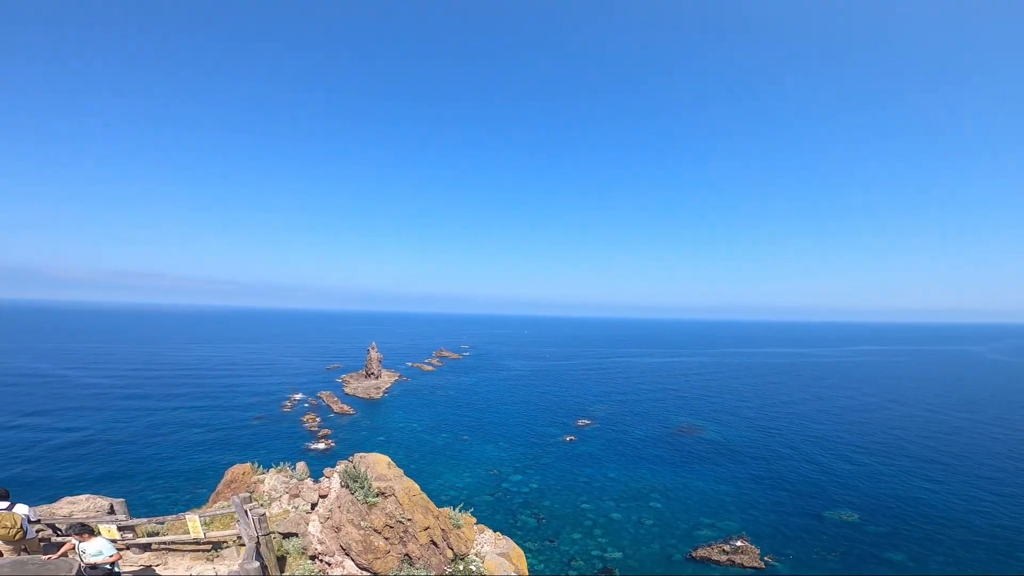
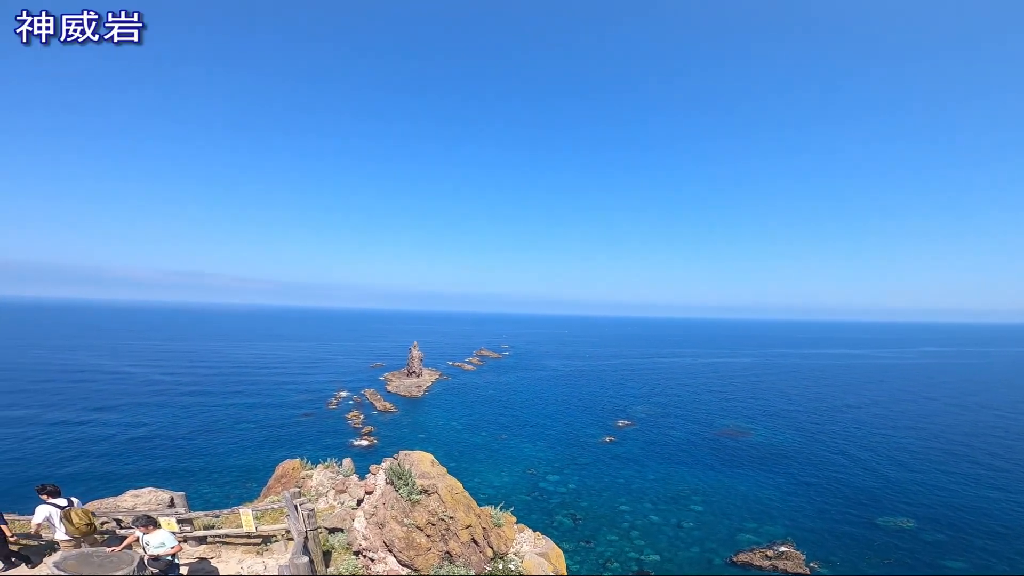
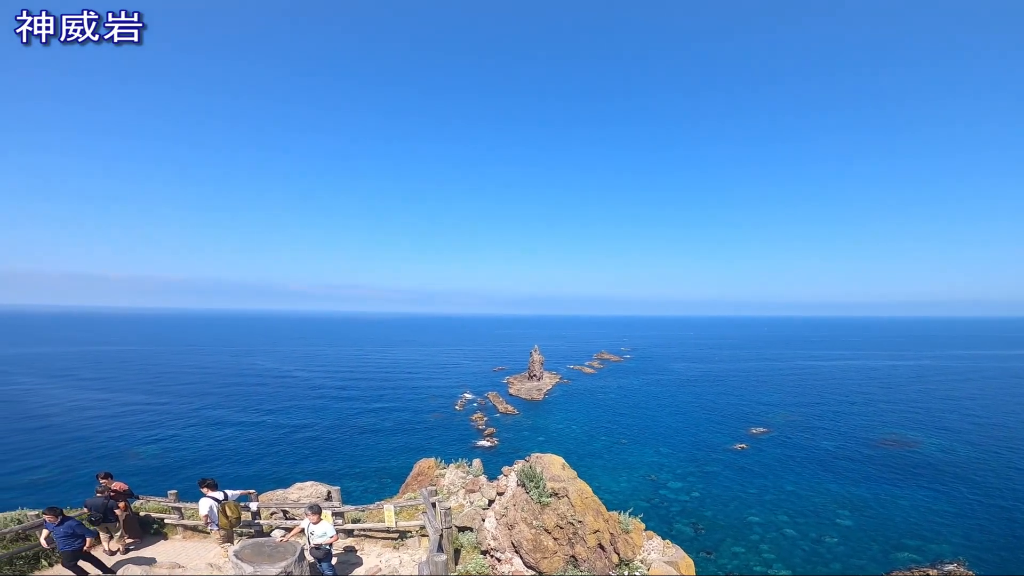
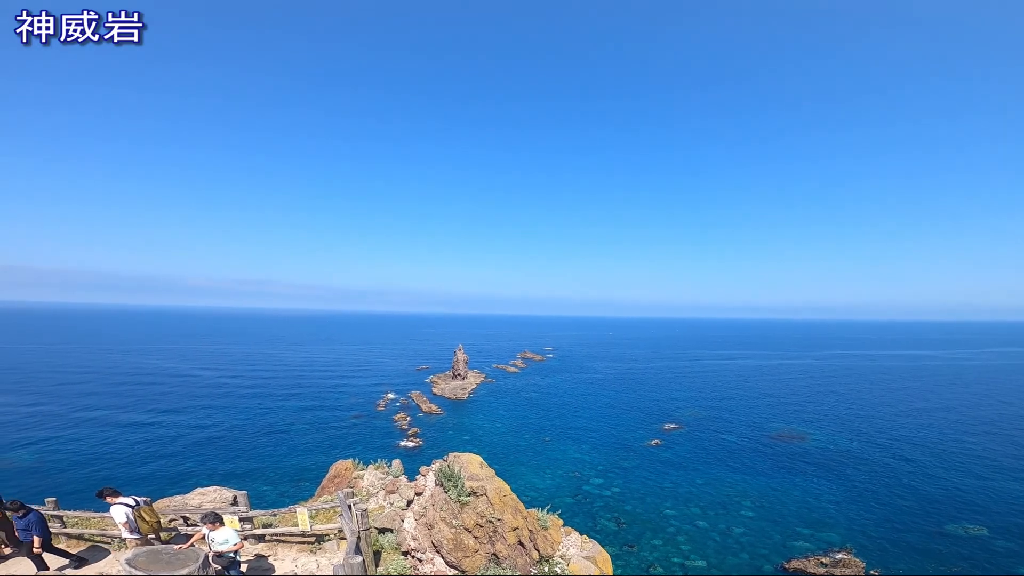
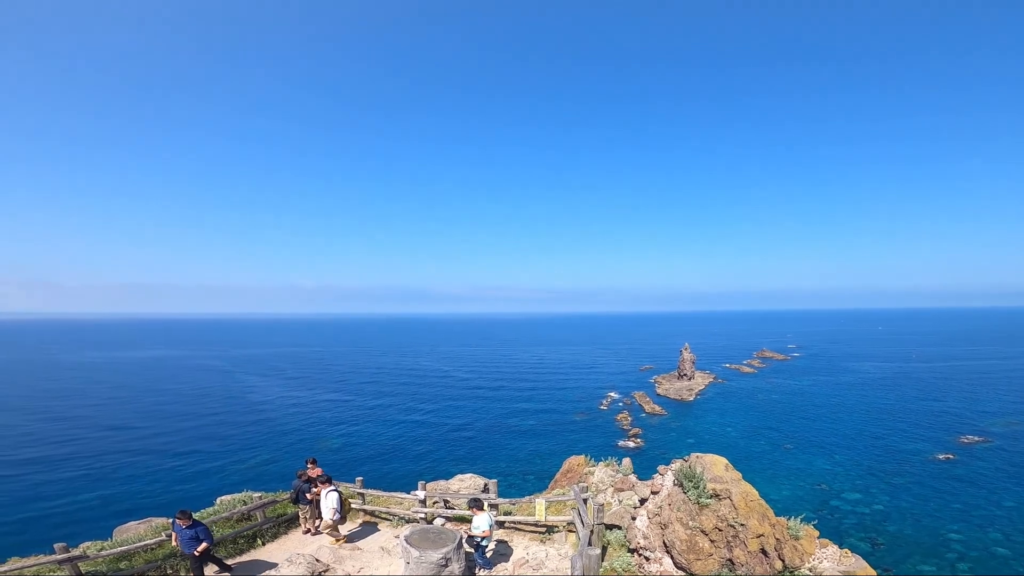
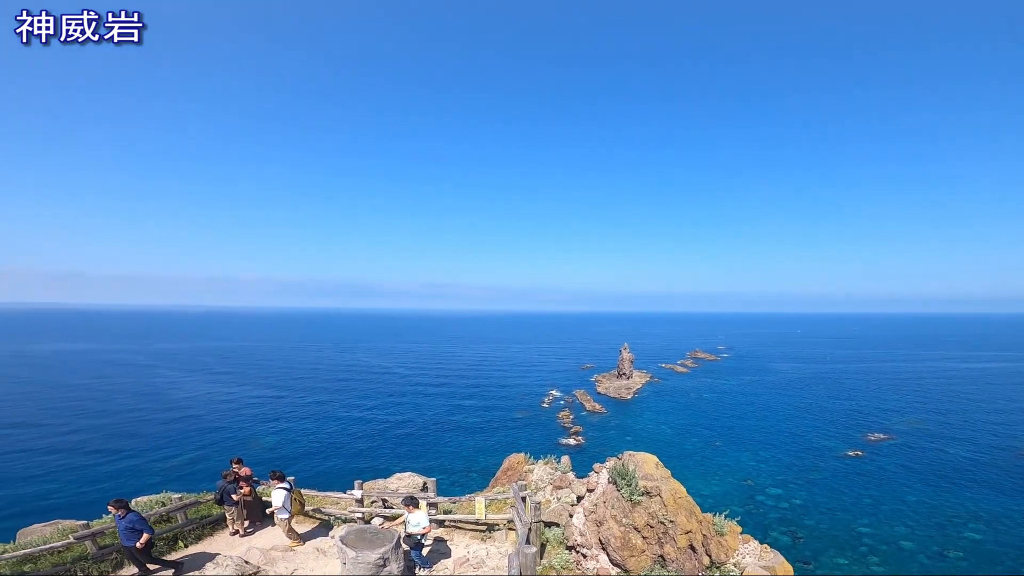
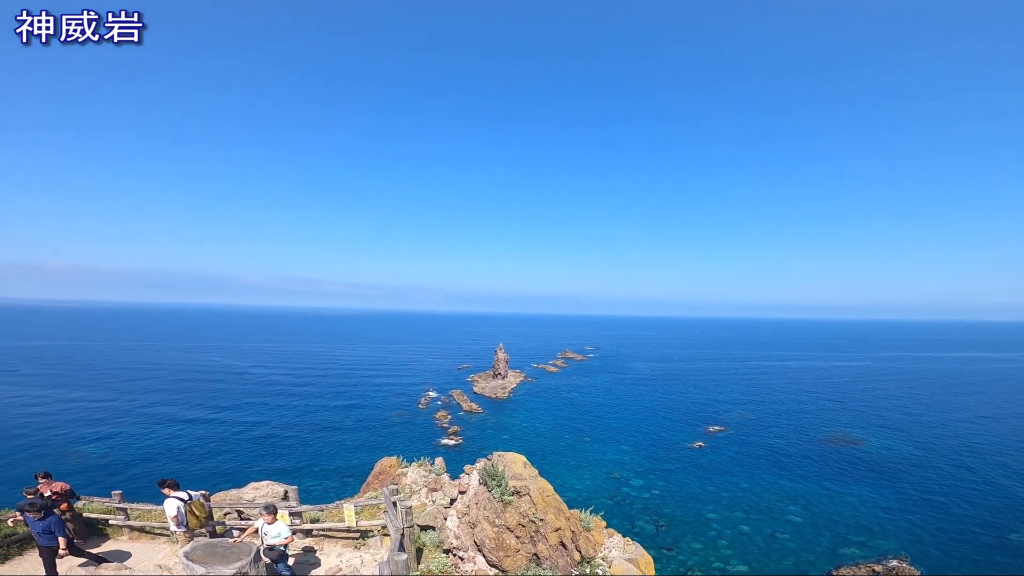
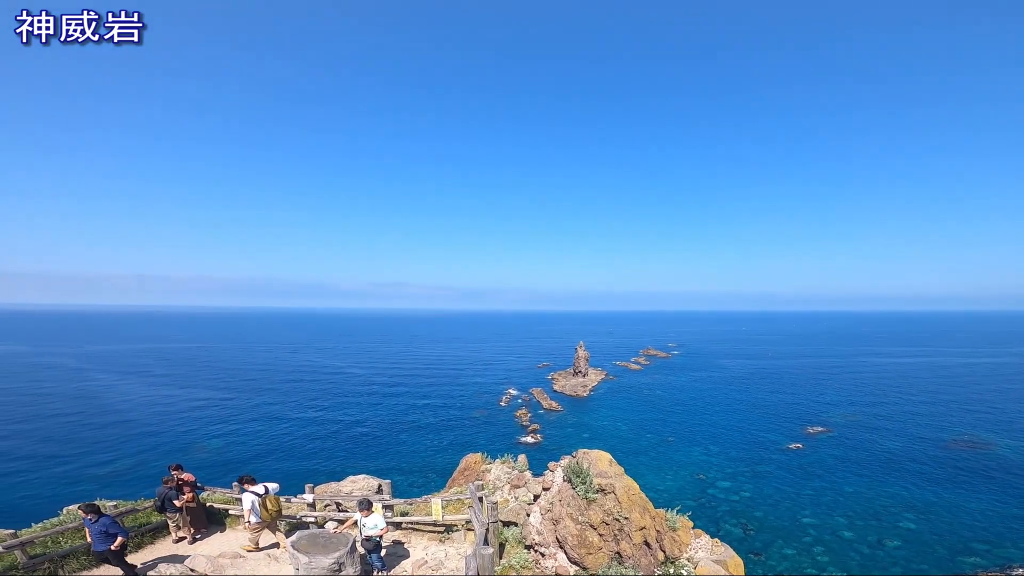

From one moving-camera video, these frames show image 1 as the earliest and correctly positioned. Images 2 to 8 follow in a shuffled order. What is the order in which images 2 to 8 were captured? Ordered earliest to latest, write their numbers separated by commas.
2, 4, 7, 3, 8, 6, 5
